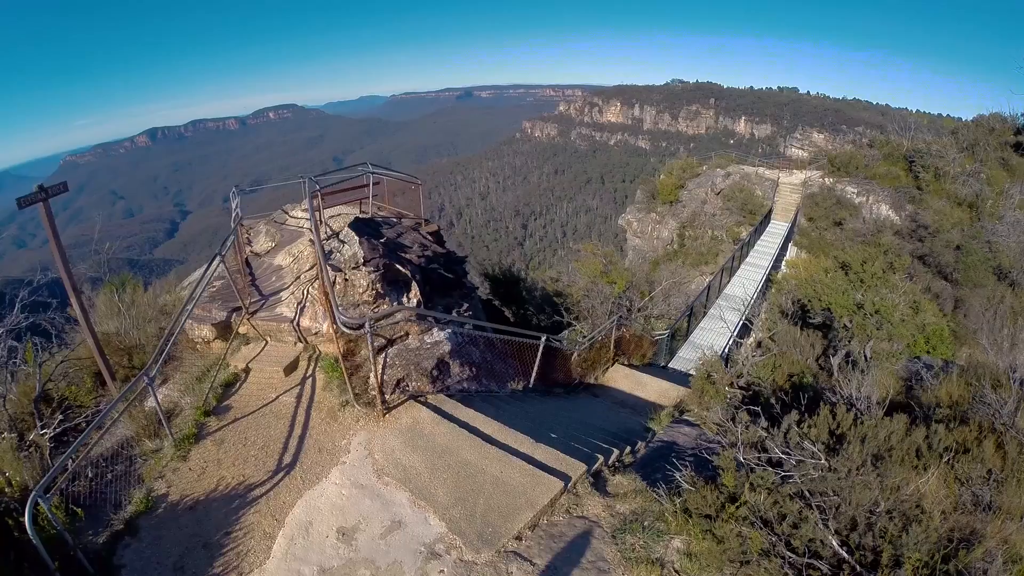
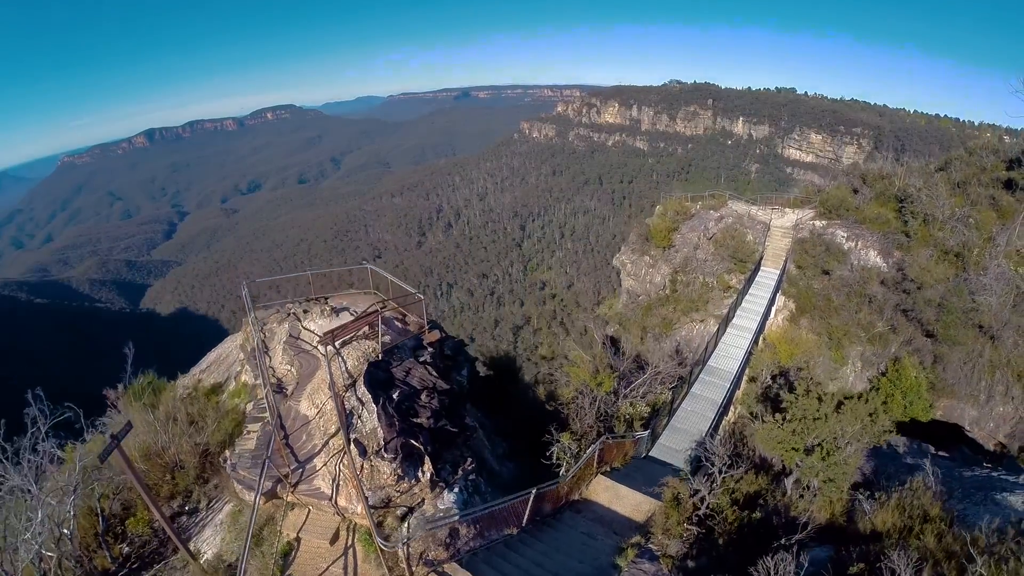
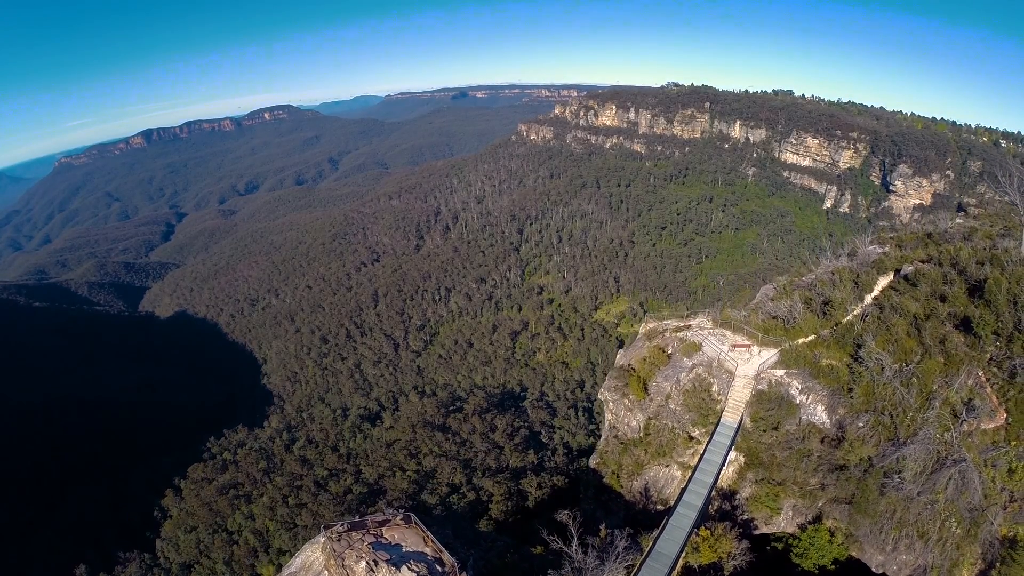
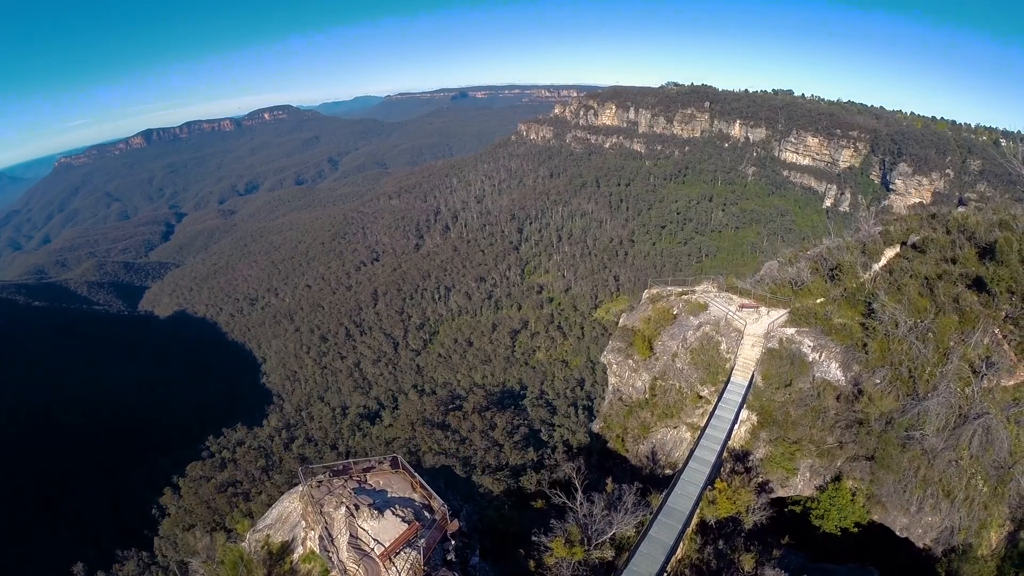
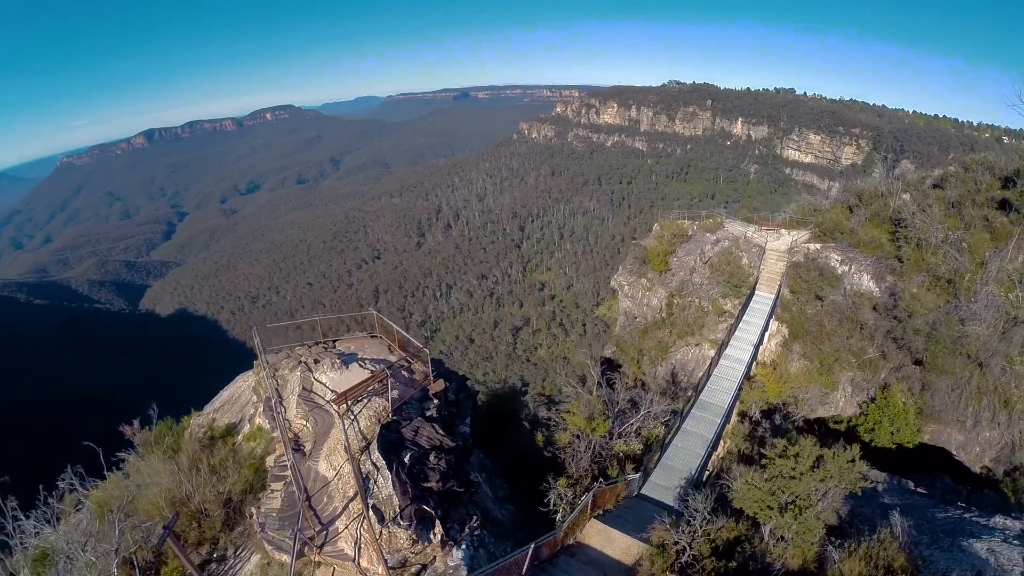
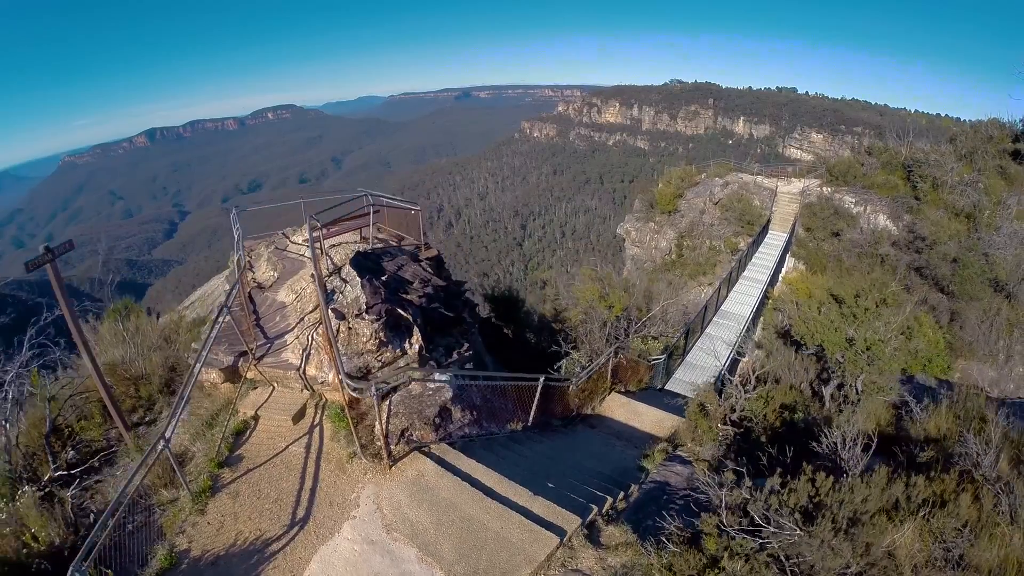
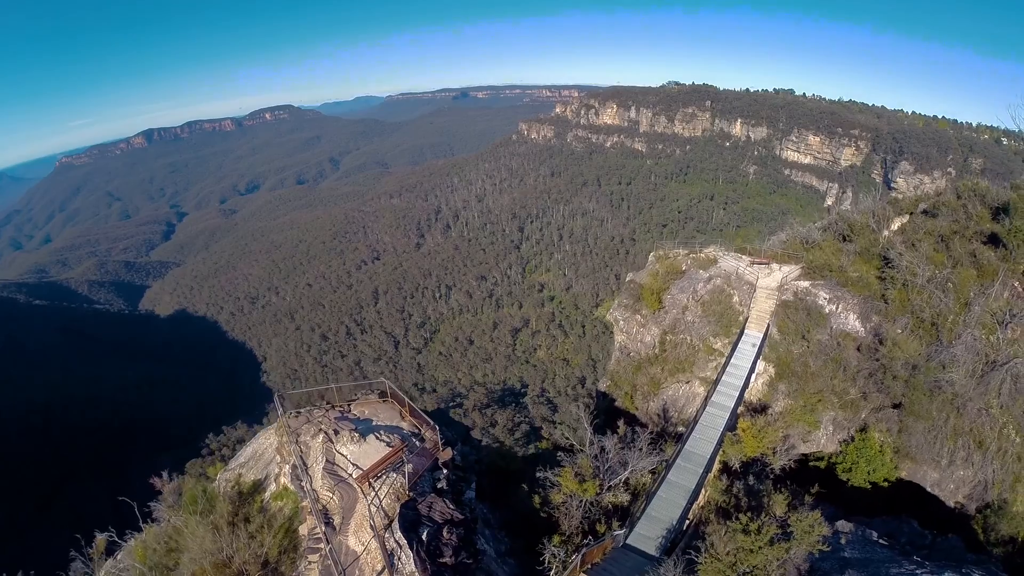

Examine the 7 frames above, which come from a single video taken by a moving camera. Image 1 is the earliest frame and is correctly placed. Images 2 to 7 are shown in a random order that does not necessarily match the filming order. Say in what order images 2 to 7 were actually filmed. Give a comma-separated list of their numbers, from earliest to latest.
6, 2, 5, 7, 4, 3
